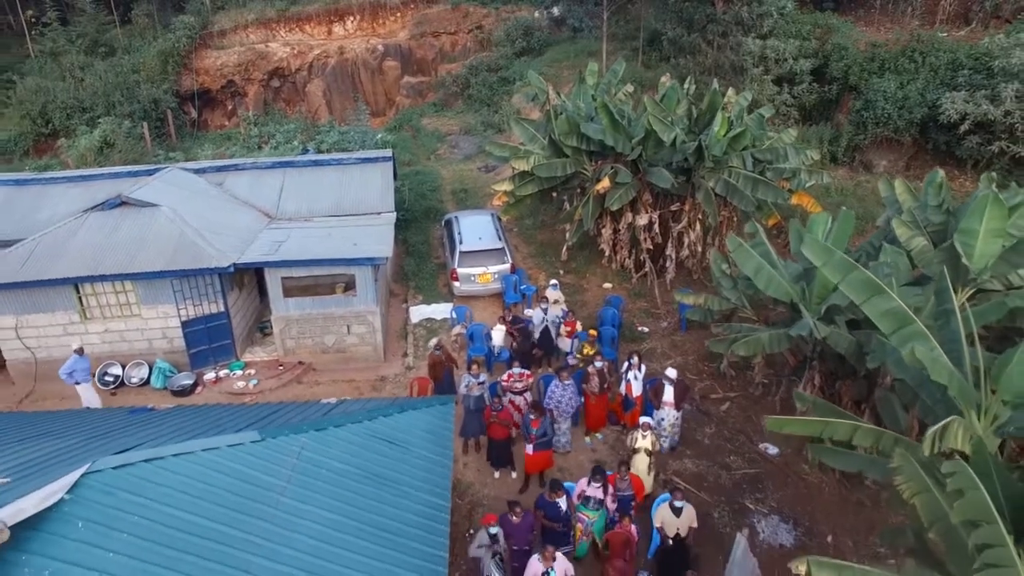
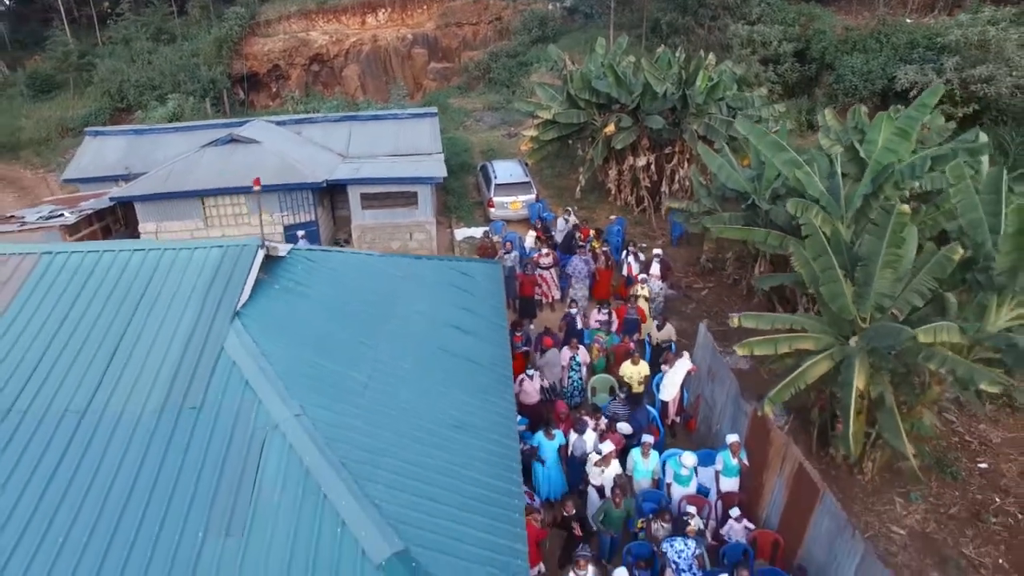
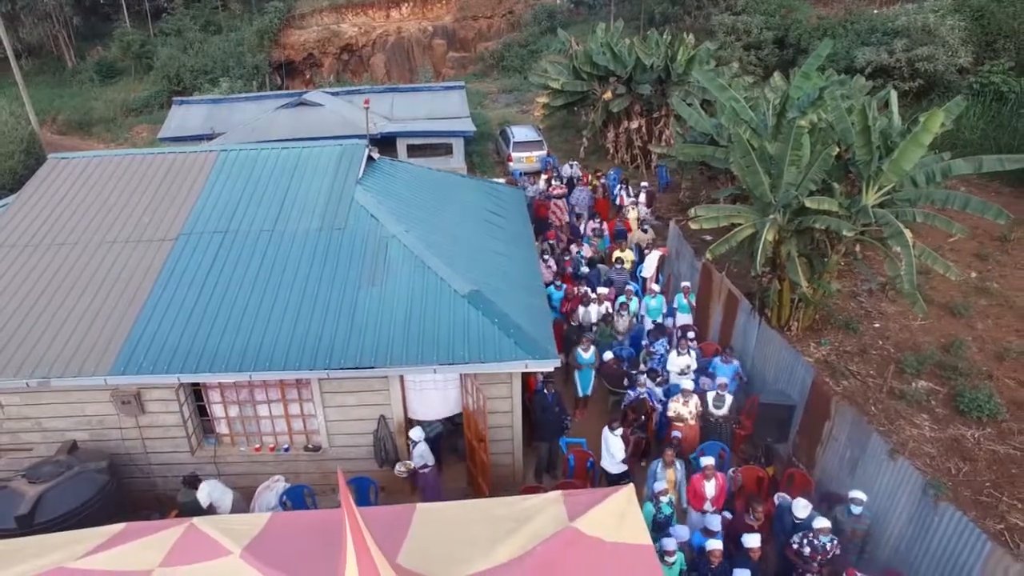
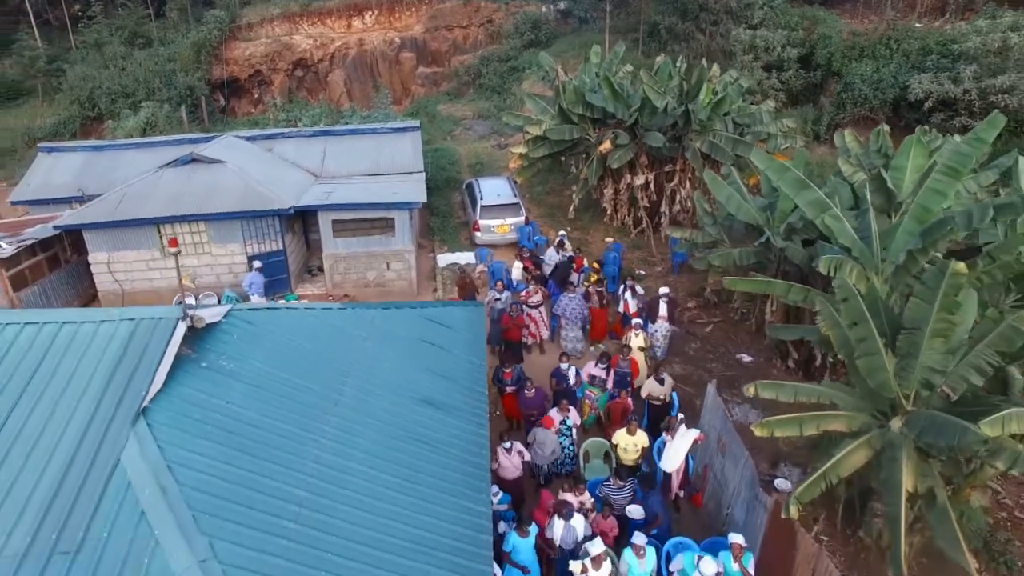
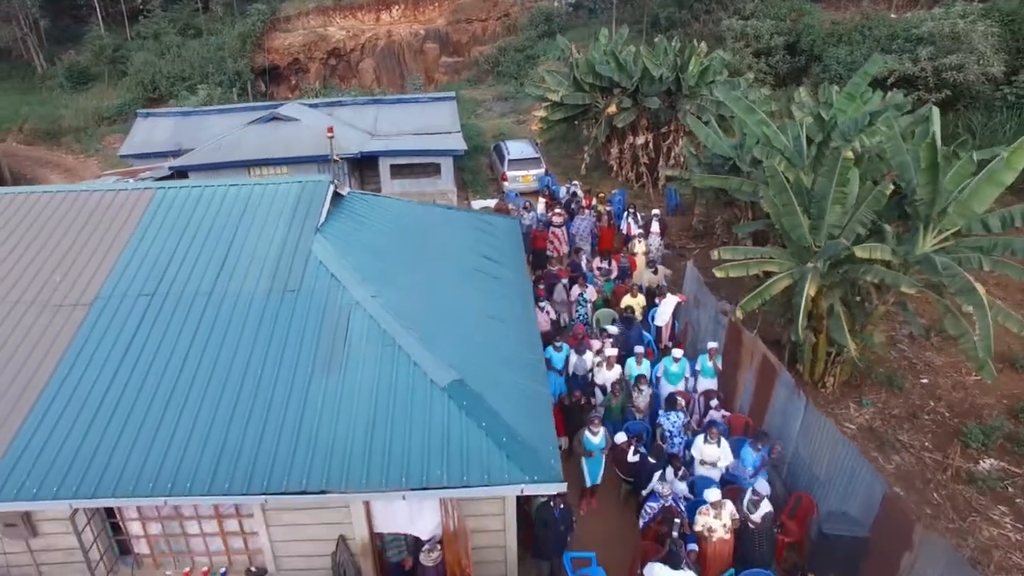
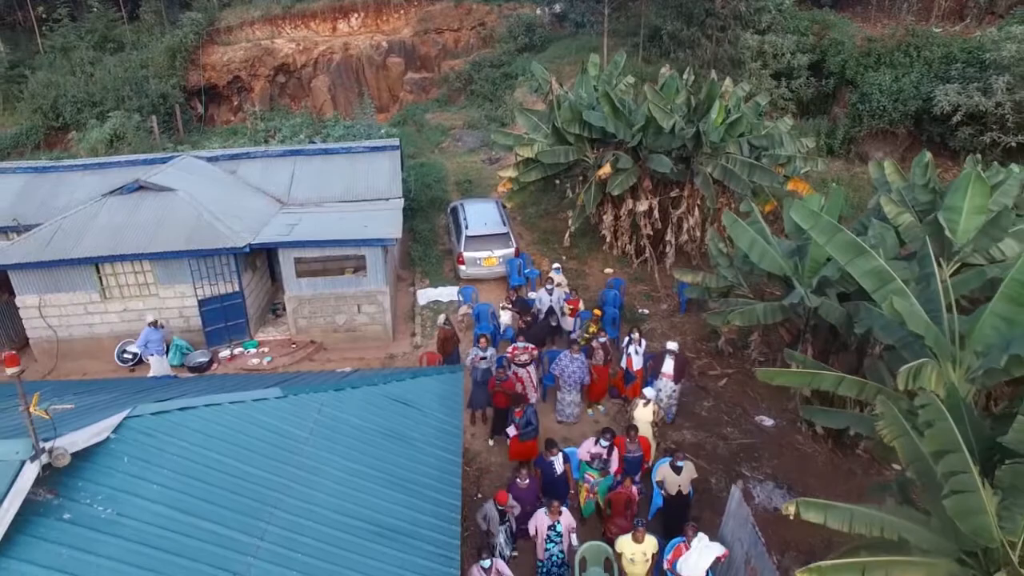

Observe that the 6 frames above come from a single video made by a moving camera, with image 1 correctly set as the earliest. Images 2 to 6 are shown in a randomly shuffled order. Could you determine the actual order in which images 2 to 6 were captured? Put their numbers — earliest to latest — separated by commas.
6, 4, 2, 5, 3
